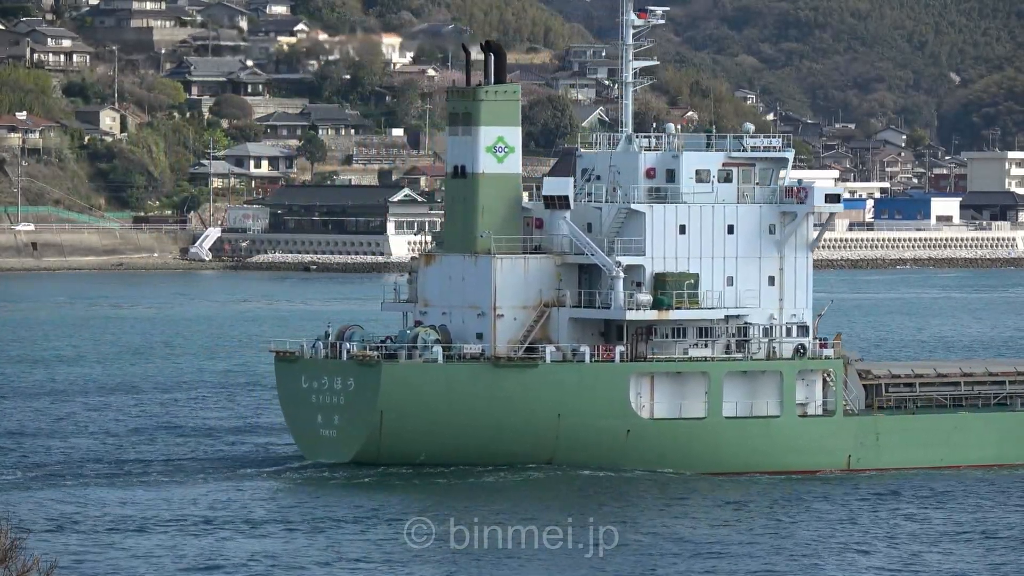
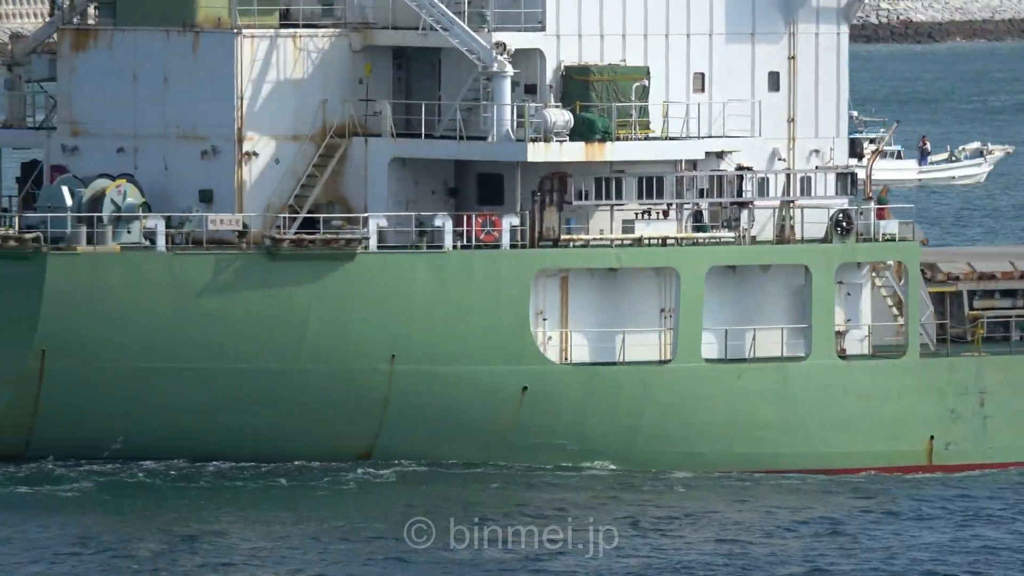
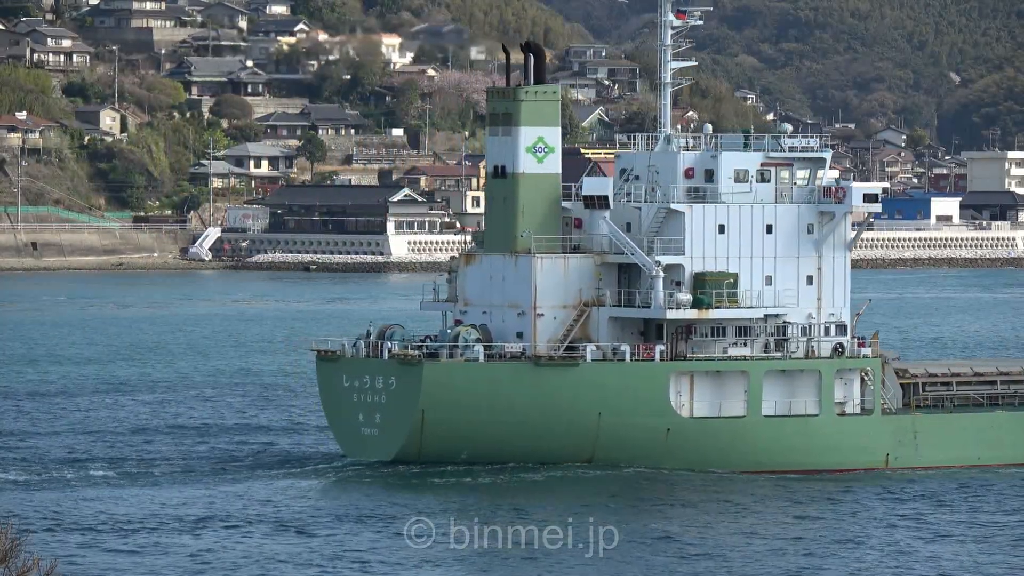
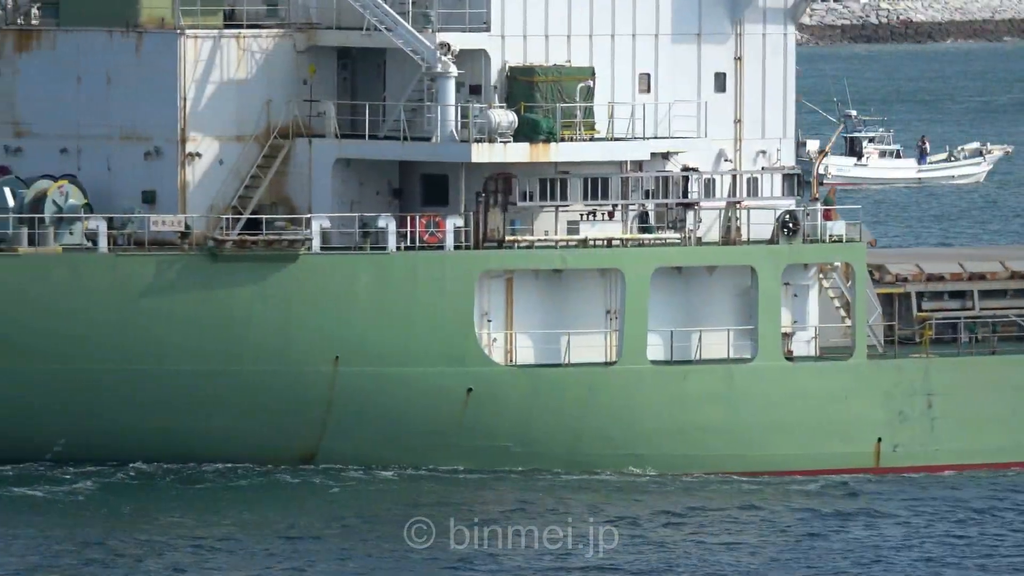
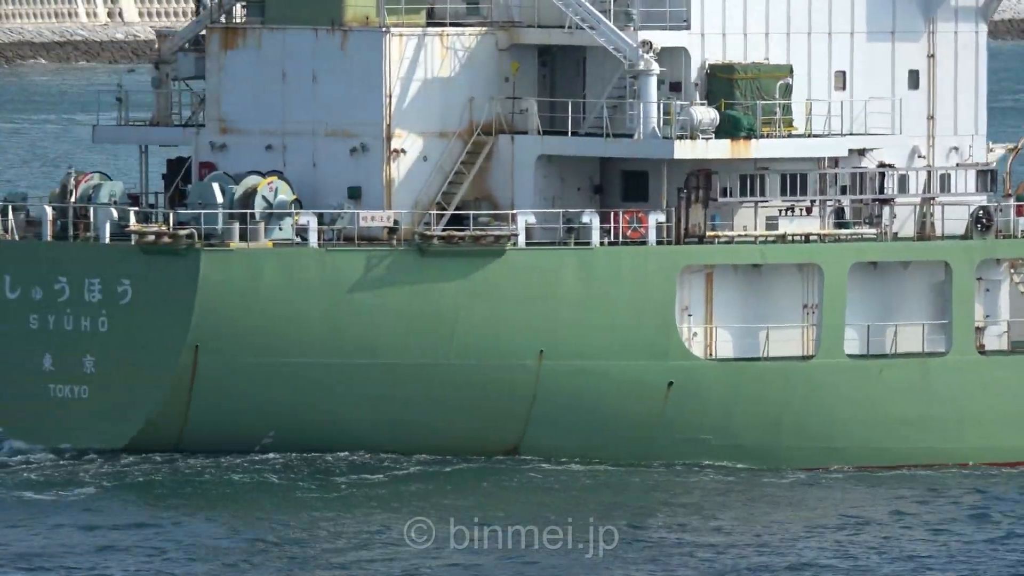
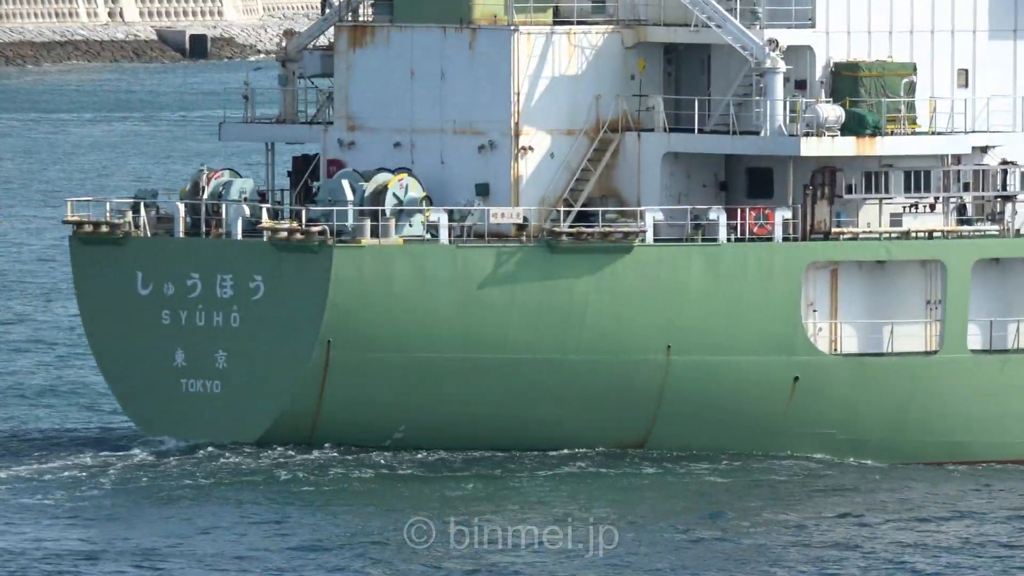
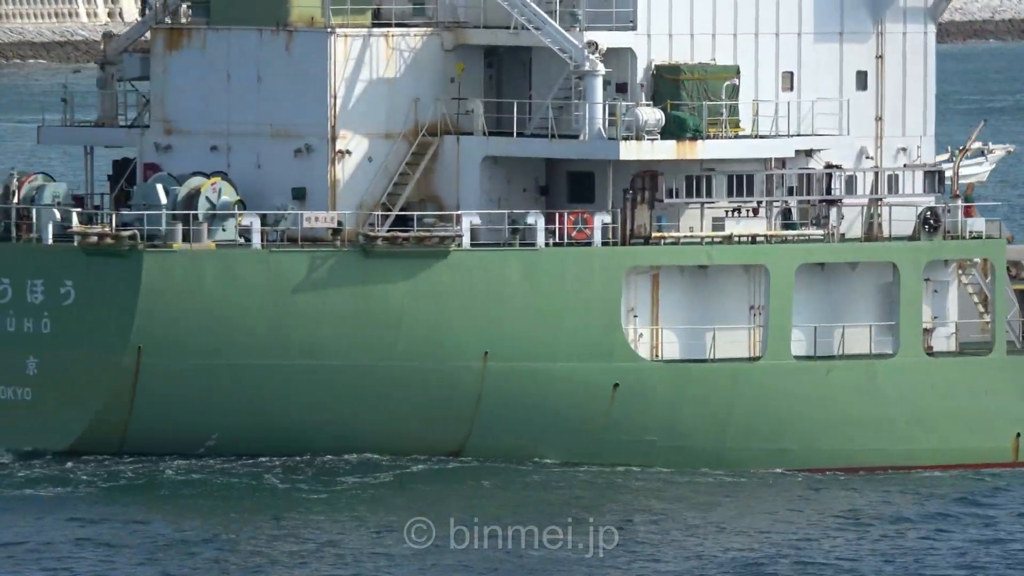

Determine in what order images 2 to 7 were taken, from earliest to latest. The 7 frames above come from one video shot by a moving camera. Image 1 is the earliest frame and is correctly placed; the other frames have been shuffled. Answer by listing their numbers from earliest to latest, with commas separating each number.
3, 4, 2, 7, 5, 6
